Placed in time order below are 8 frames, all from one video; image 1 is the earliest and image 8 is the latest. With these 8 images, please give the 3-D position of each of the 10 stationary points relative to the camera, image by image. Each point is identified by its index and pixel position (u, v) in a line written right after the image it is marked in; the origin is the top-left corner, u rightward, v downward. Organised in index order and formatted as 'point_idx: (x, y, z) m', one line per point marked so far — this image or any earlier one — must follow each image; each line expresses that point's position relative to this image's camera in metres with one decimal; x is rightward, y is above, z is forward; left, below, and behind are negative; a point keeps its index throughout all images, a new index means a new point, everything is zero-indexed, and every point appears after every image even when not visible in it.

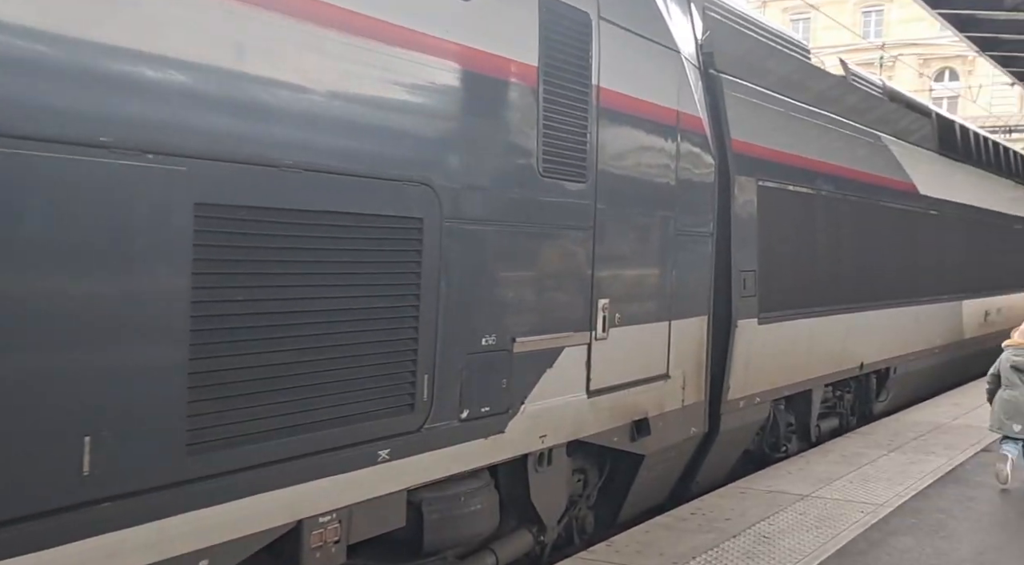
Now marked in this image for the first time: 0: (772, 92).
0: (+2.1, +1.5, +7.9) m
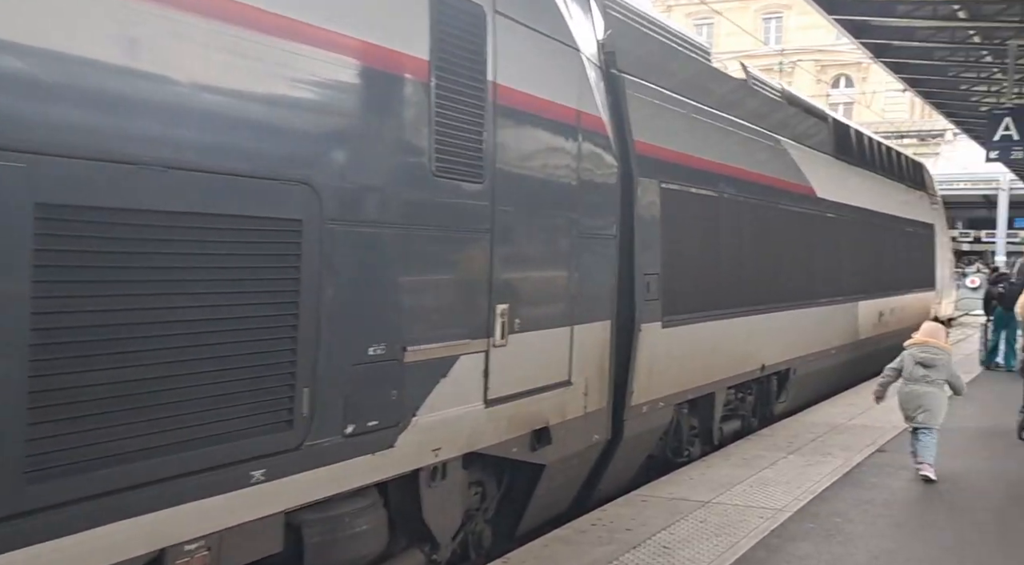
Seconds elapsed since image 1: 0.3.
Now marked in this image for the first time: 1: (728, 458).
0: (+1.3, +1.5, +7.9) m
1: (+1.5, -1.3, +7.1) m
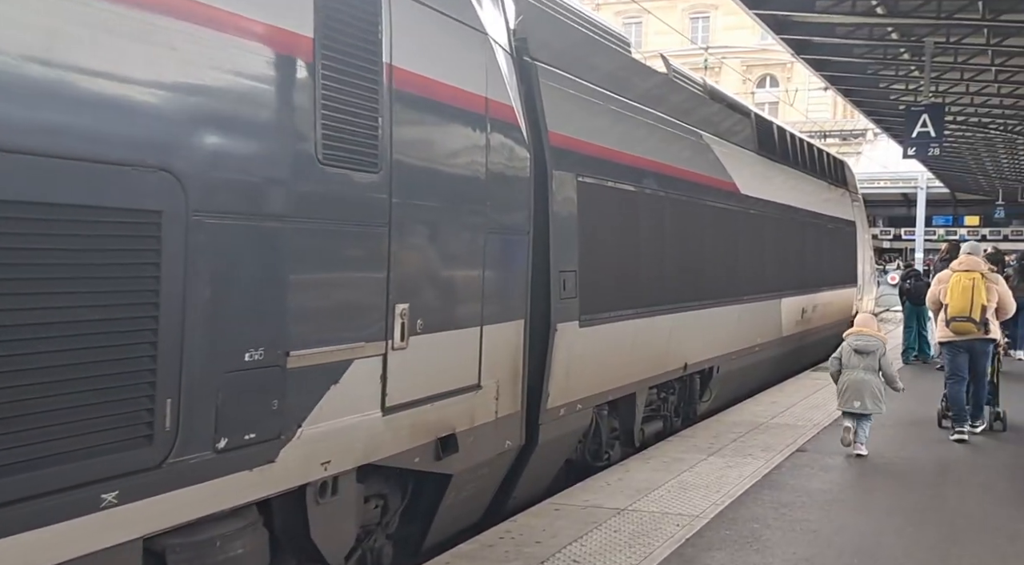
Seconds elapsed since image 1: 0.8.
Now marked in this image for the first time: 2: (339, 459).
0: (+0.6, +1.5, +7.6) m
1: (+0.9, -1.2, +6.9) m
2: (-0.7, -0.8, +4.3) m
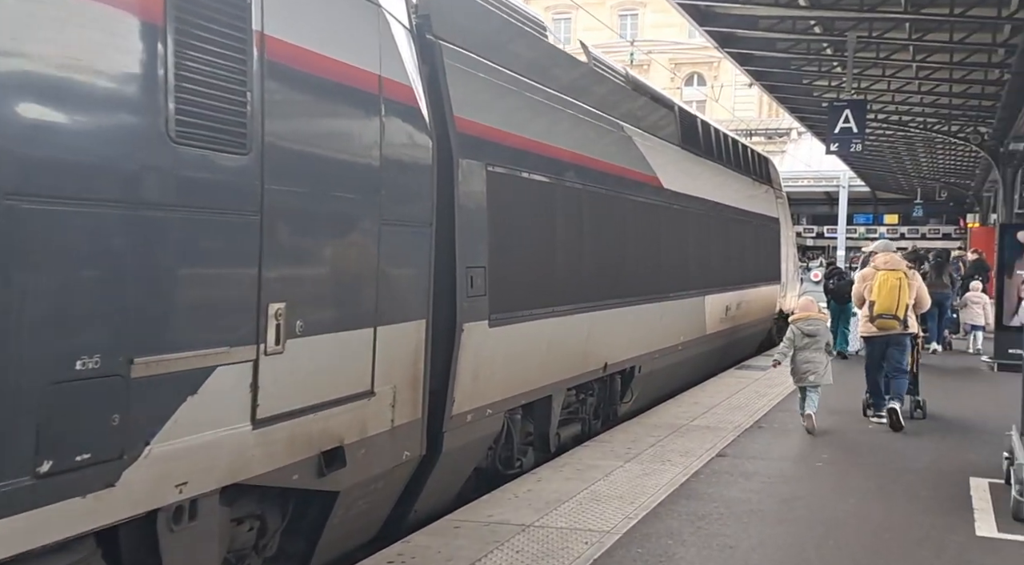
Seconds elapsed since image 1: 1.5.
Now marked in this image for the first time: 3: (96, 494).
0: (-0.1, +1.5, +7.2) m
1: (+0.3, -1.2, +6.5) m
2: (-1.2, -0.7, +3.8) m
3: (-1.4, -0.7, +3.3) m
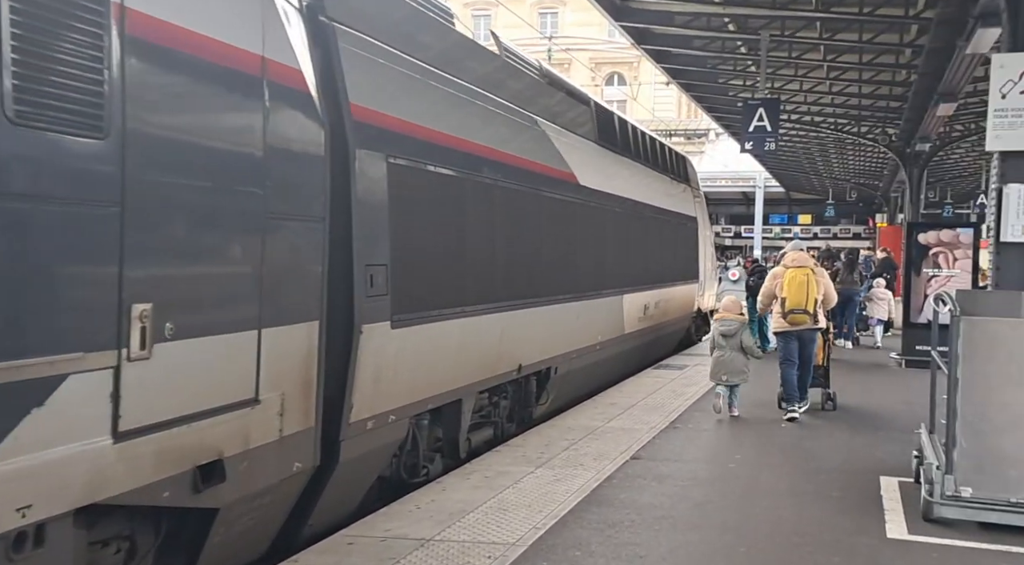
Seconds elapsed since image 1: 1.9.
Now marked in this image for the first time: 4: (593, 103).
0: (-0.7, +1.6, +6.8) m
1: (-0.3, -1.2, +6.1) m
2: (-1.6, -0.7, +3.3) m
3: (-1.7, -0.7, +2.9) m
4: (+1.0, +2.2, +12.0) m
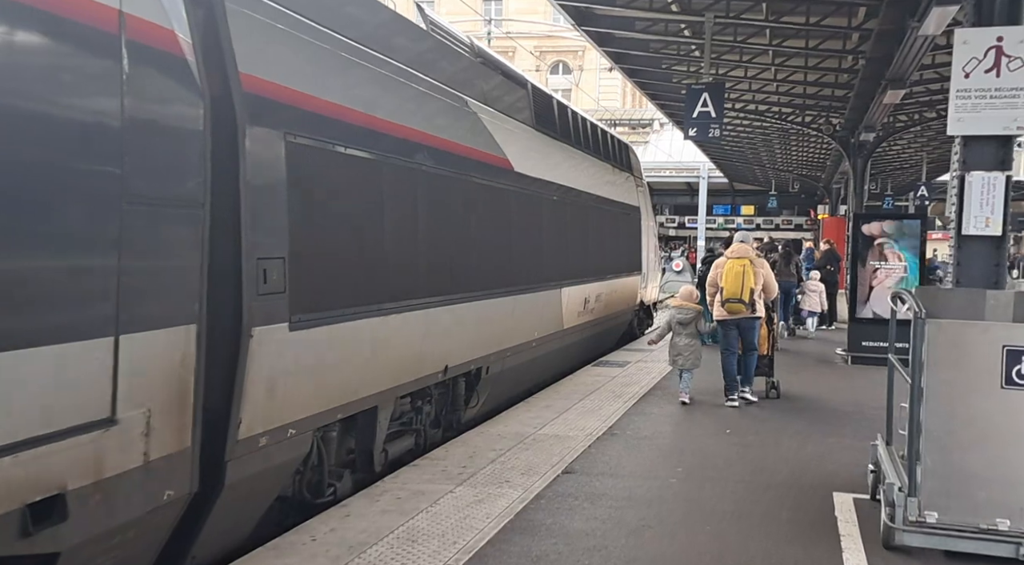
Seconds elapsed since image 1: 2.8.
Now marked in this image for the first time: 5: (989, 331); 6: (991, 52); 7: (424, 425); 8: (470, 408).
0: (-1.2, +1.6, +6.1) m
1: (-0.7, -1.2, +5.5) m
2: (-1.9, -0.7, +2.6) m
3: (-2.0, -0.7, +2.1) m
4: (+0.2, +2.2, +11.3) m
5: (+2.2, -0.2, +4.6) m
6: (+3.0, +1.5, +6.3) m
7: (-0.7, -1.1, +7.8) m
8: (-0.4, -1.1, +9.0) m
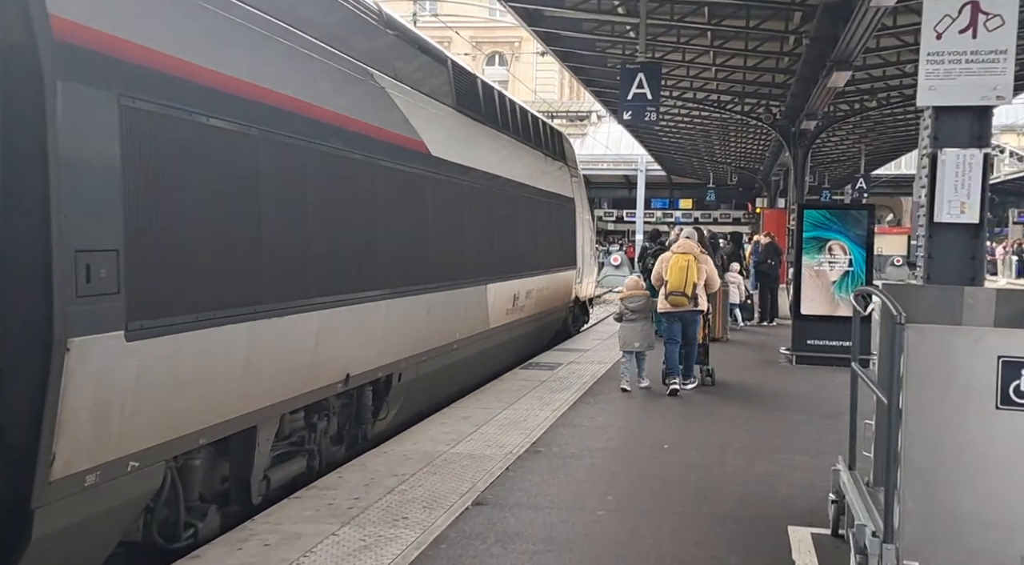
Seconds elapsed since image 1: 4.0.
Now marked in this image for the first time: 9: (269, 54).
0: (-1.7, +1.6, +5.0) m
1: (-1.2, -1.2, +4.5) m
2: (-2.2, -0.8, +1.5) m
3: (-2.3, -0.7, +1.0) m
4: (-0.6, +2.3, +10.4) m
5: (+1.8, -0.2, +3.7) m
6: (+2.5, +1.5, +5.5) m
7: (-1.3, -1.1, +6.8) m
8: (-1.1, -1.1, +8.0) m
9: (-1.5, +1.4, +5.9) m
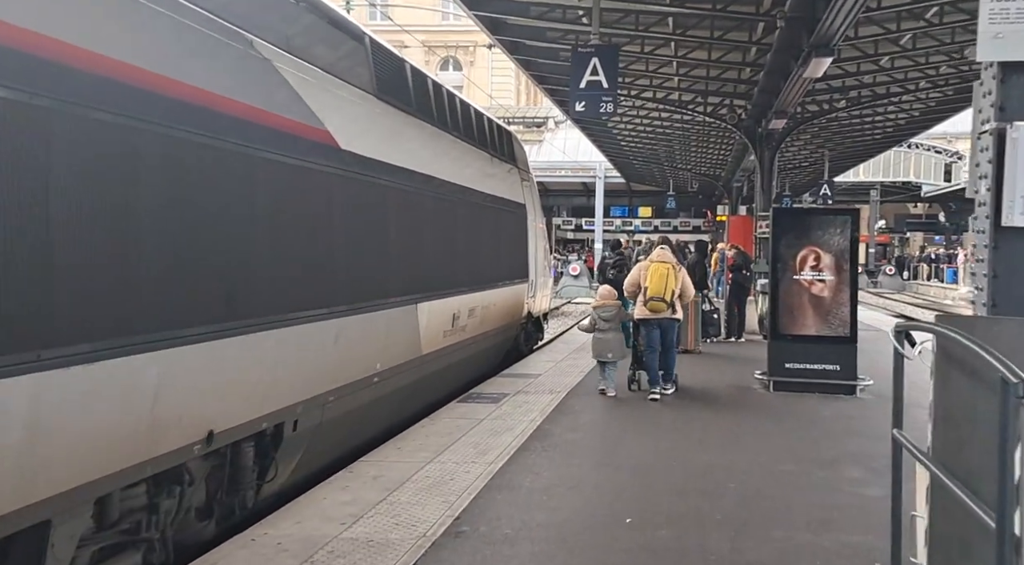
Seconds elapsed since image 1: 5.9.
0: (-2.1, +1.5, +3.4) m
1: (-1.6, -1.3, +2.8) m
2: (-2.4, -0.9, -0.1) m
3: (-2.5, -0.8, -0.6) m
4: (-1.2, +2.1, +8.8) m
5: (+1.4, -0.3, +2.2) m
6: (+2.1, +1.4, +4.0) m
7: (-1.8, -1.2, +5.1) m
8: (-1.6, -1.3, +6.3) m
9: (-1.9, +1.2, +4.3) m
